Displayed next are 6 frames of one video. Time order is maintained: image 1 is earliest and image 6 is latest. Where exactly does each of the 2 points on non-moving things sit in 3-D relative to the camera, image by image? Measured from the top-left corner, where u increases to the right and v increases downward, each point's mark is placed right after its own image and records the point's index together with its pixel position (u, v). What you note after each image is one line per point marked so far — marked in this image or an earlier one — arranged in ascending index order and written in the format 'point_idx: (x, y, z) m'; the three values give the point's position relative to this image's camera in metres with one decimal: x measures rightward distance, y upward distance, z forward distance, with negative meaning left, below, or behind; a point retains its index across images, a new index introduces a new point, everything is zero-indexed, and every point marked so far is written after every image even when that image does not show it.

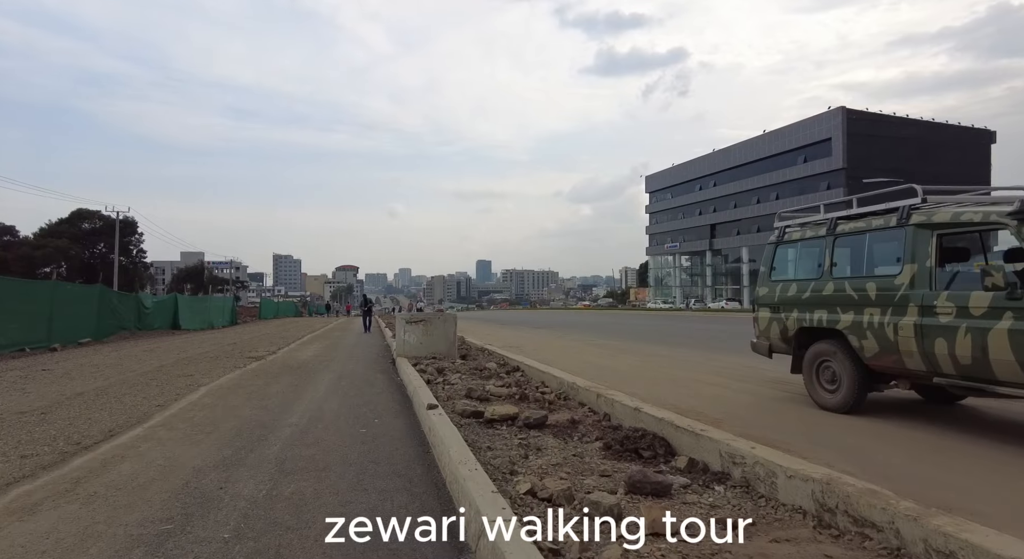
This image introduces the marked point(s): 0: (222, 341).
0: (-9.7, -2.2, +15.9) m
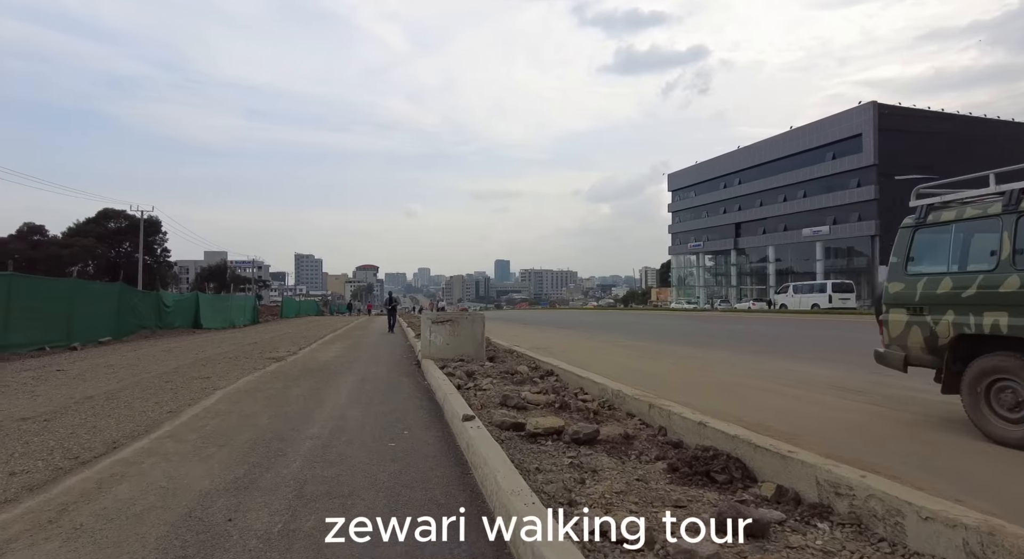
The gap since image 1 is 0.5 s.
0: (-9.1, -2.2, +16.1) m
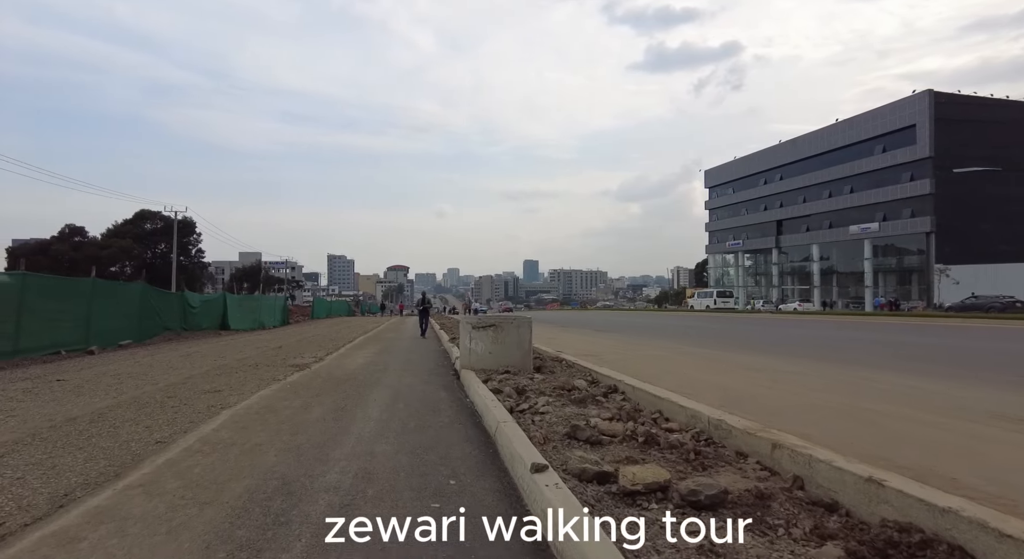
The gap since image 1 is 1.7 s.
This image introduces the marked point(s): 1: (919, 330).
0: (-8.0, -2.2, +16.2) m
1: (+16.5, -2.1, +19.8) m
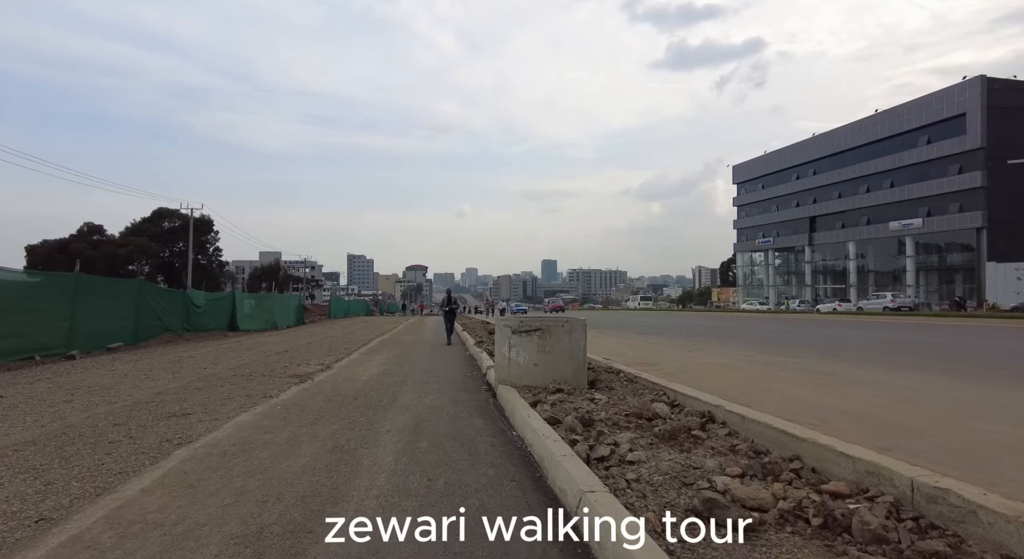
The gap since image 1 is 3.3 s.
0: (-7.3, -2.1, +16.0) m
1: (+17.3, -2.0, +18.7) m
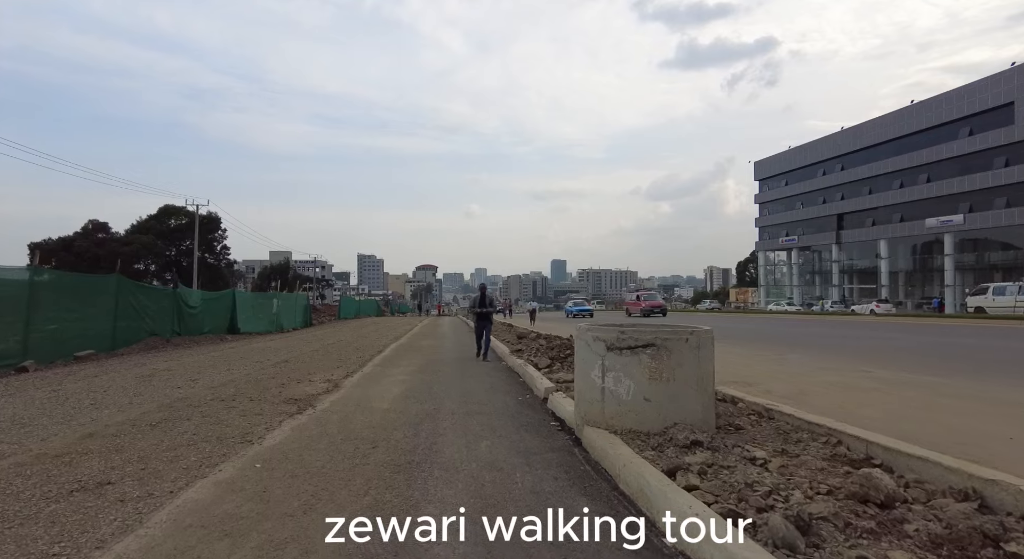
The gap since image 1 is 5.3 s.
0: (-6.8, -2.1, +15.5) m
1: (+17.9, -2.0, +17.7) m
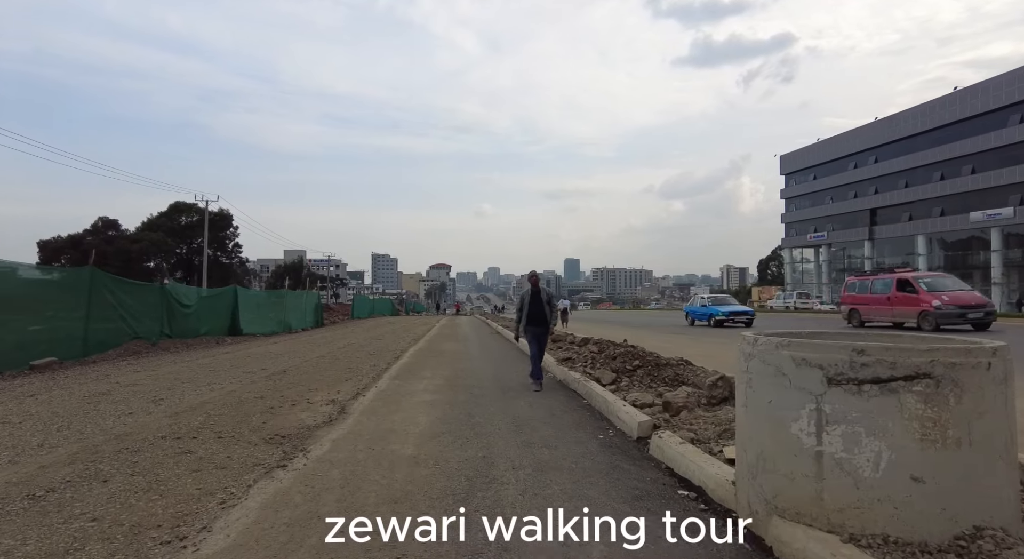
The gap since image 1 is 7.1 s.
0: (-6.2, -2.1, +15.1) m
1: (+18.5, -1.9, +16.7) m
